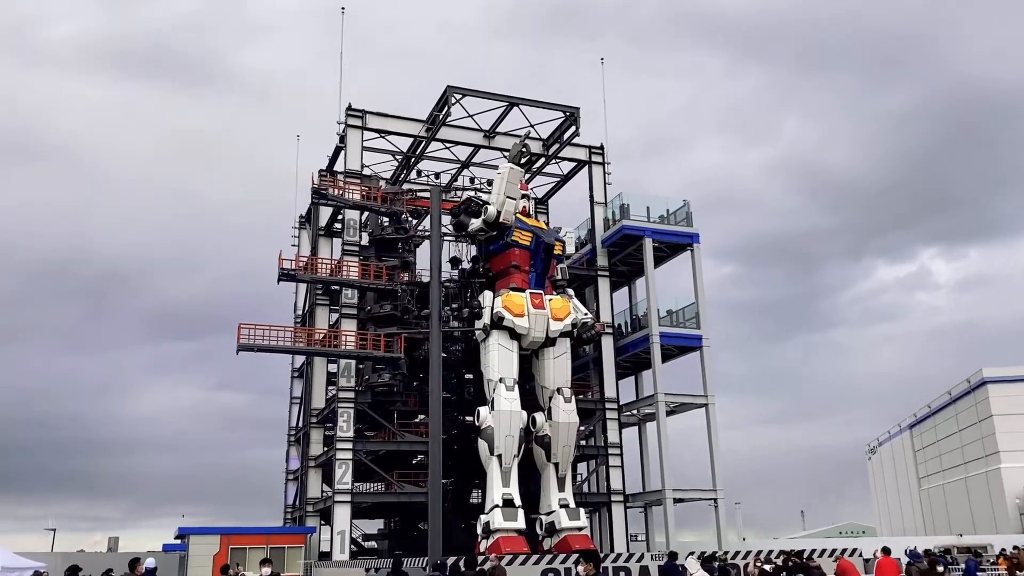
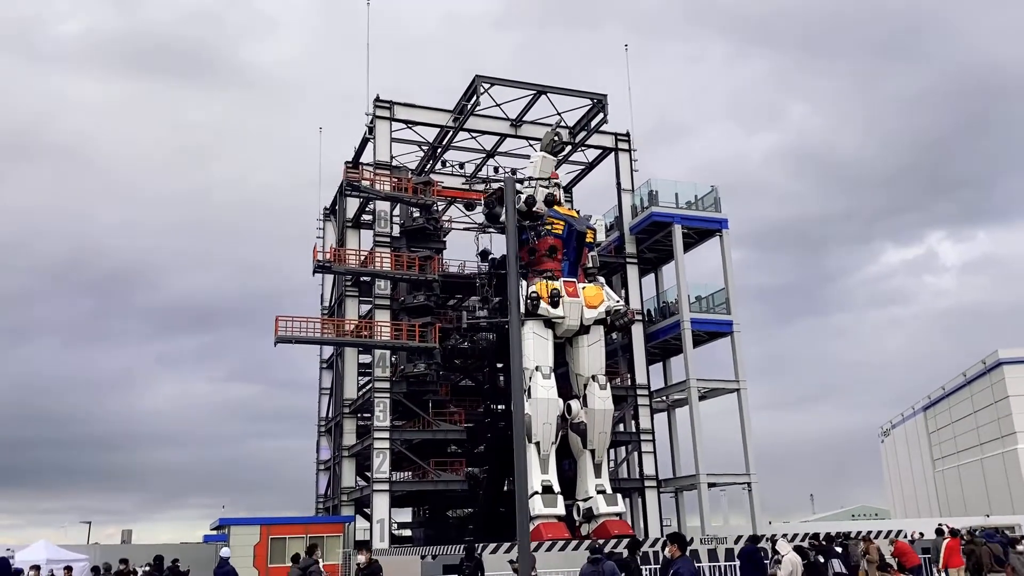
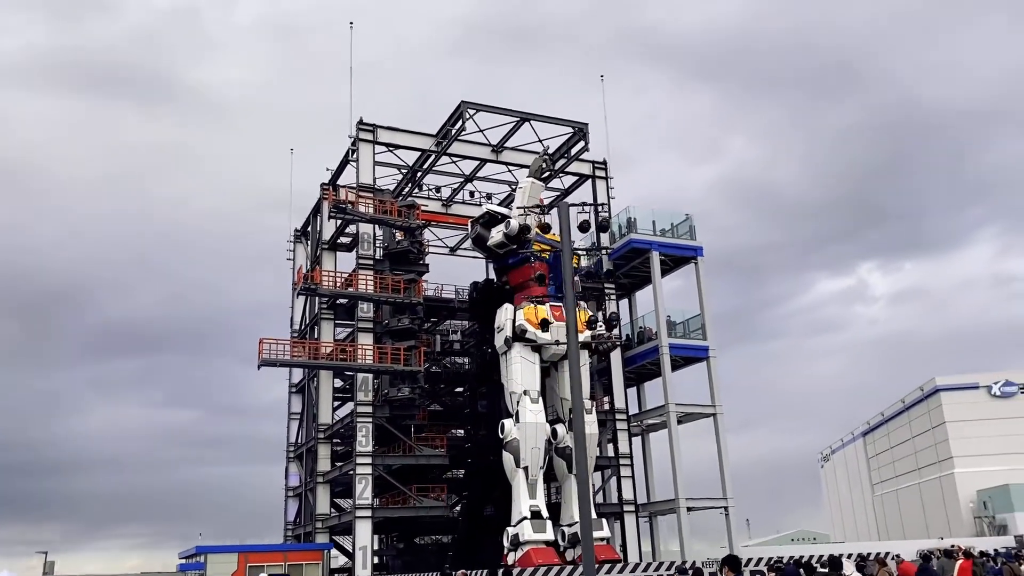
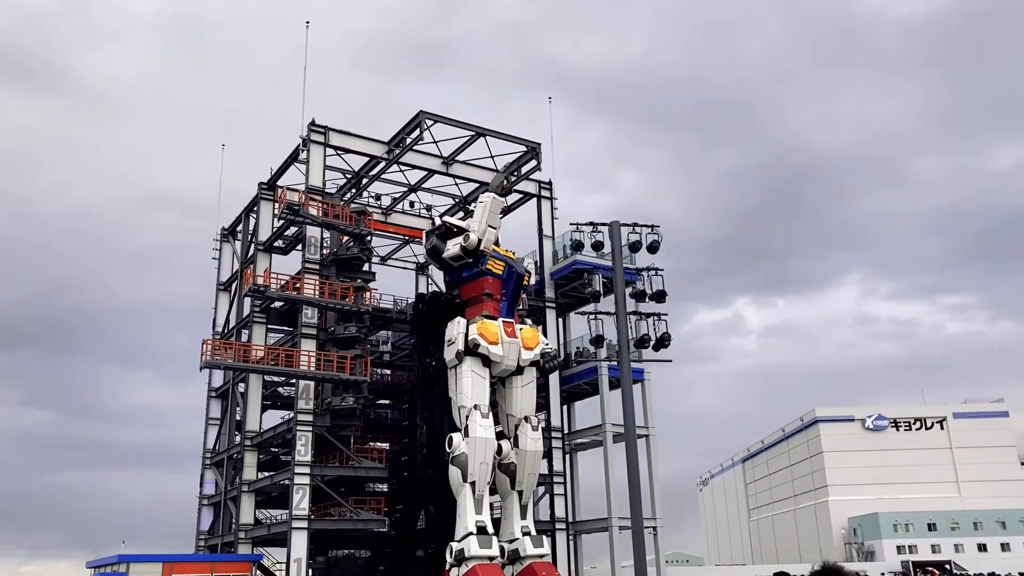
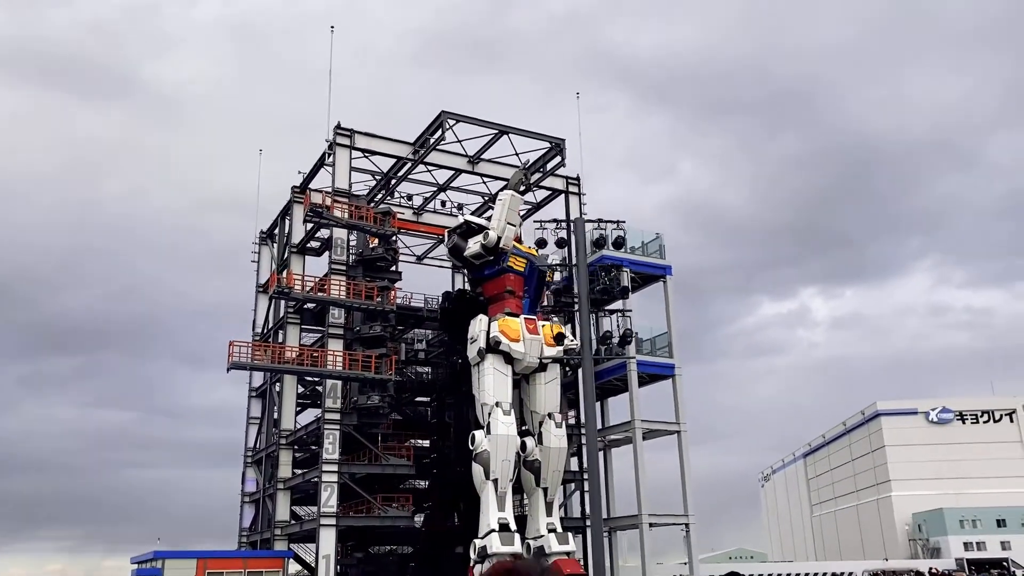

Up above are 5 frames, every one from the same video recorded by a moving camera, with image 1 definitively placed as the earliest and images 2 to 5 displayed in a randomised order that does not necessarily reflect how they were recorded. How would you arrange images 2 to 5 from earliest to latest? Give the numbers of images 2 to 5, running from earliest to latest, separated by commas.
2, 3, 5, 4
